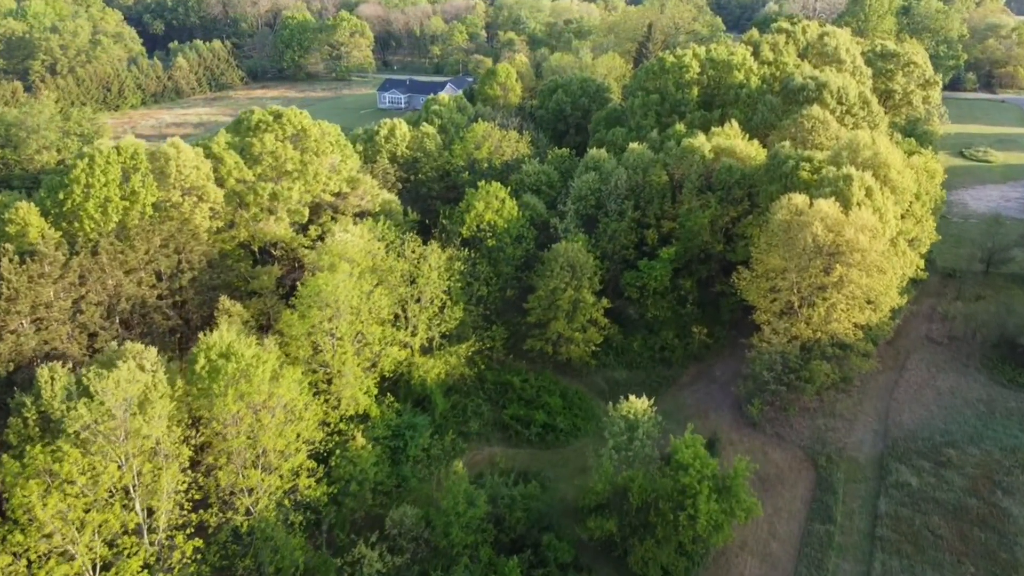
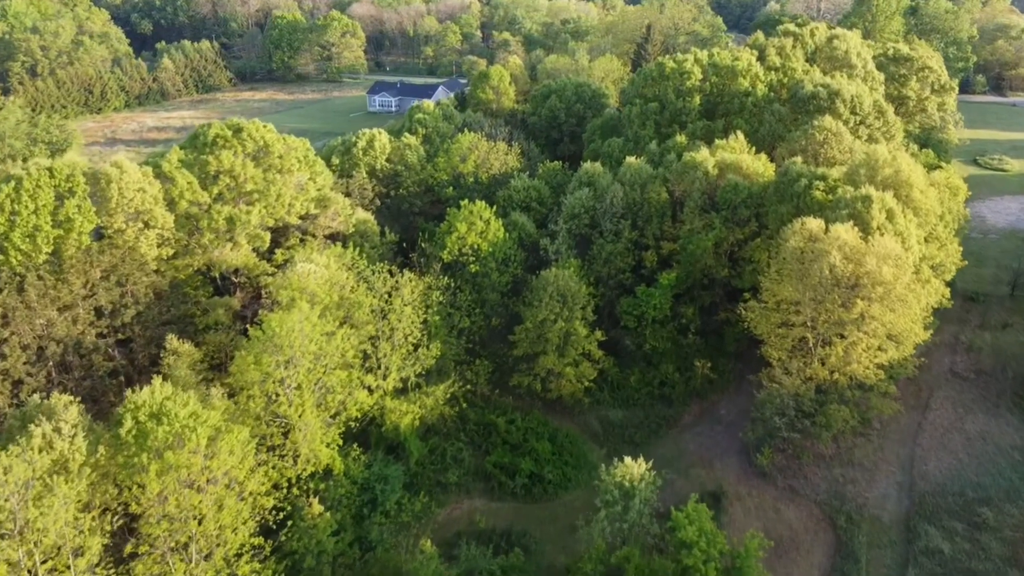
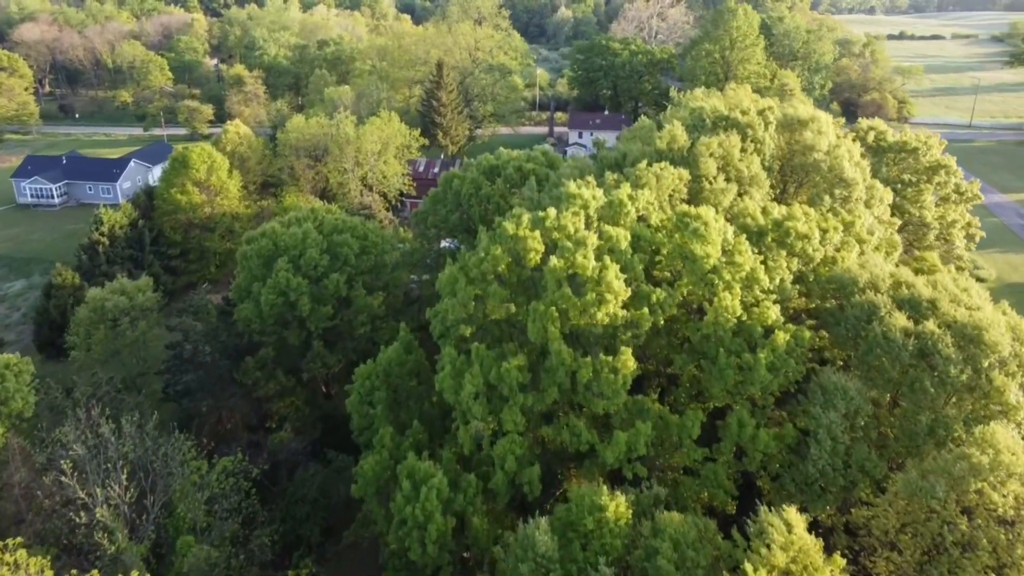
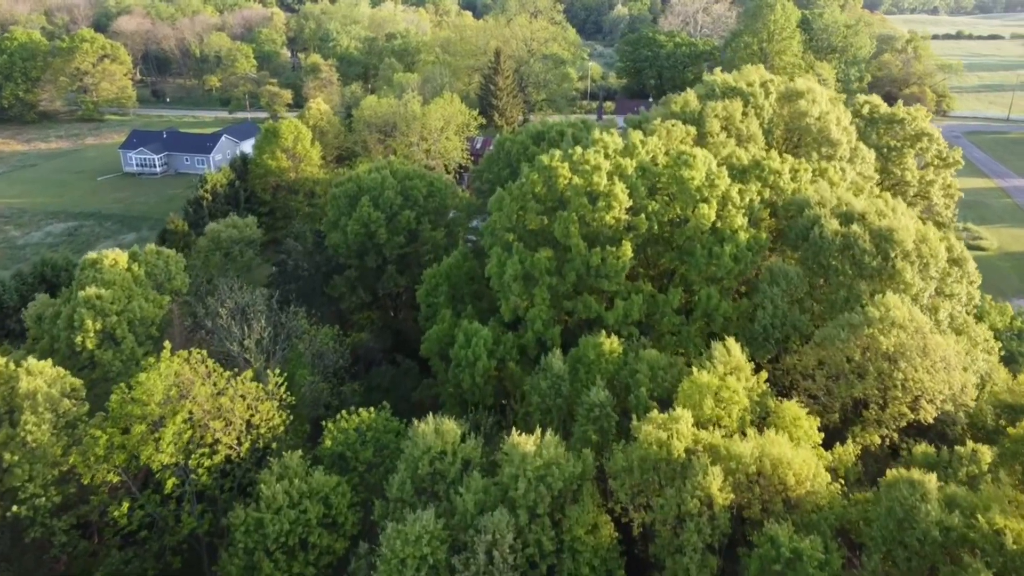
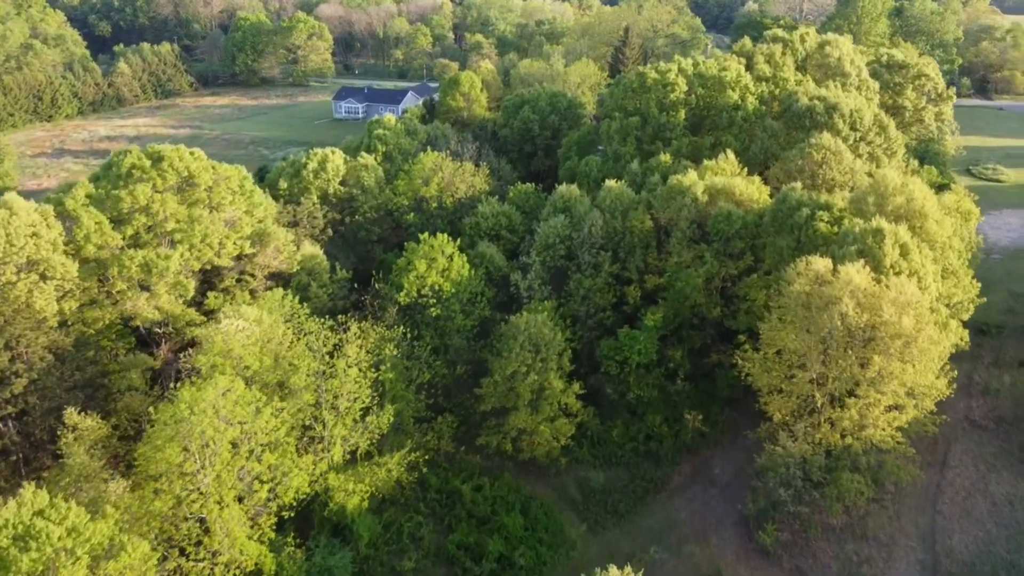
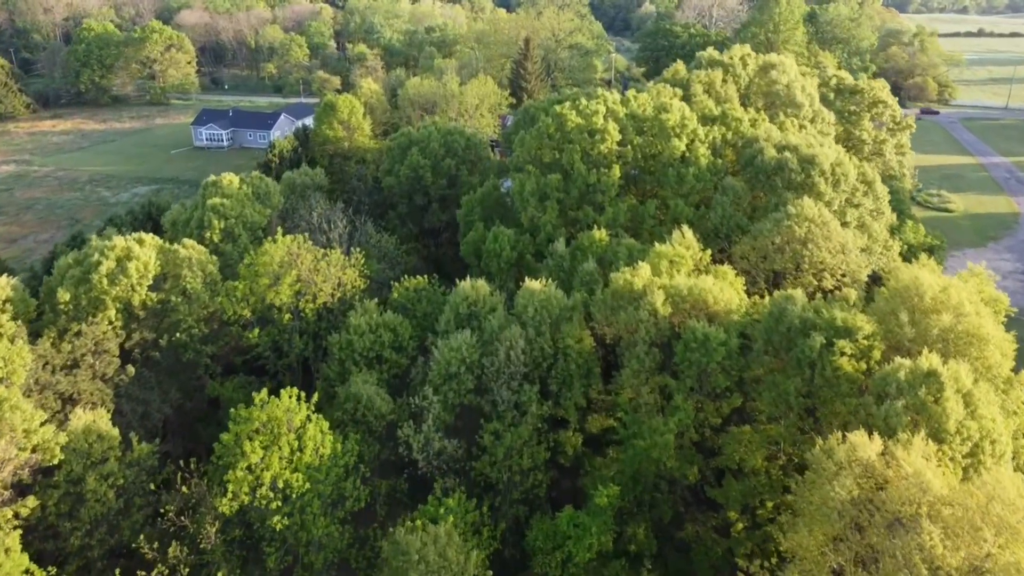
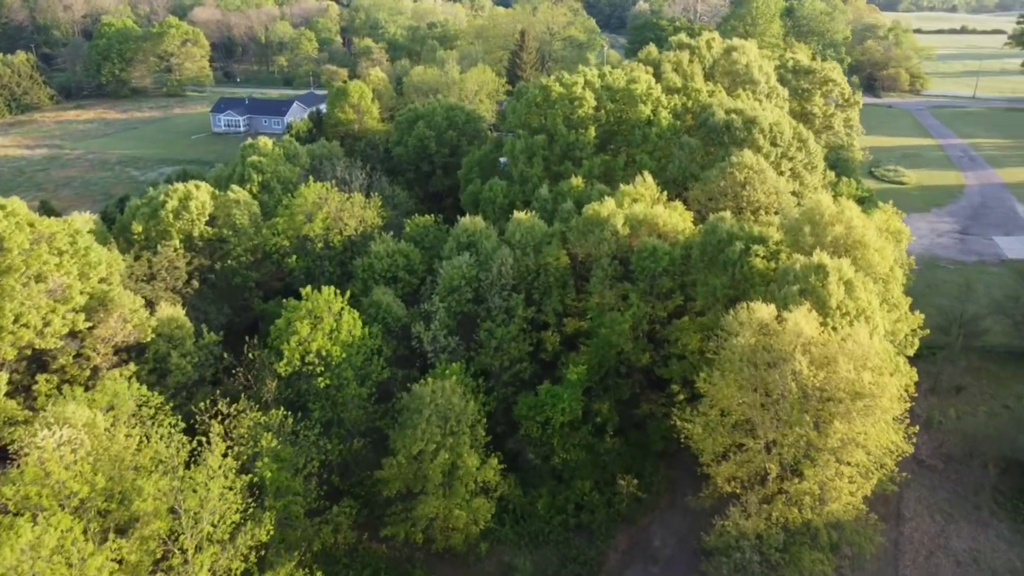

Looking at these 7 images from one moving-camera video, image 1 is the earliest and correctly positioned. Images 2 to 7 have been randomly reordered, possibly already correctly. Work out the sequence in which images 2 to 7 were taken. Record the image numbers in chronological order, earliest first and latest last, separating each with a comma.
2, 5, 7, 6, 4, 3
